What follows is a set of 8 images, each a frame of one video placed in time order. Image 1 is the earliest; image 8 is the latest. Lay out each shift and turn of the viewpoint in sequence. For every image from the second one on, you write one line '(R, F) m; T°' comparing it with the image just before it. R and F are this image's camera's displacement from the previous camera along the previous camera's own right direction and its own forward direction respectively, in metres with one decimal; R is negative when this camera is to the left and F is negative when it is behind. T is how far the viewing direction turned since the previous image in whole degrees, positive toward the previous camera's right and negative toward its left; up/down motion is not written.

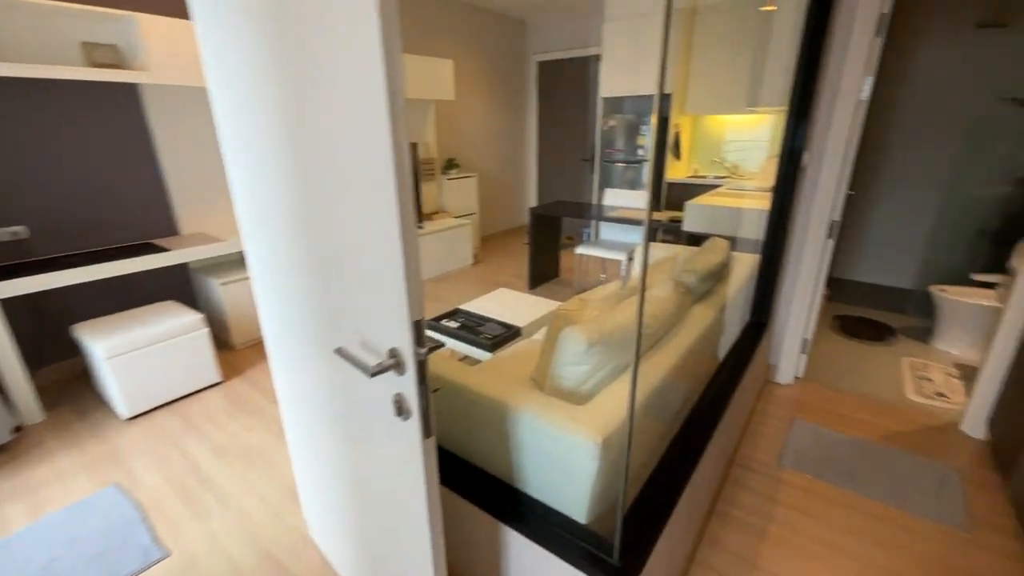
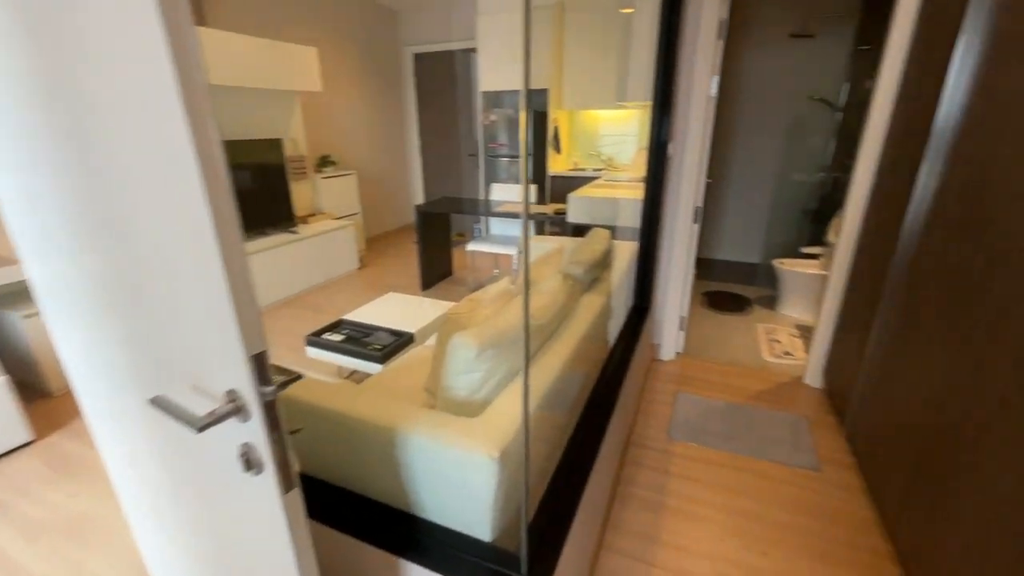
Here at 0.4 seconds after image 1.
(0.0, +0.1) m; +13°
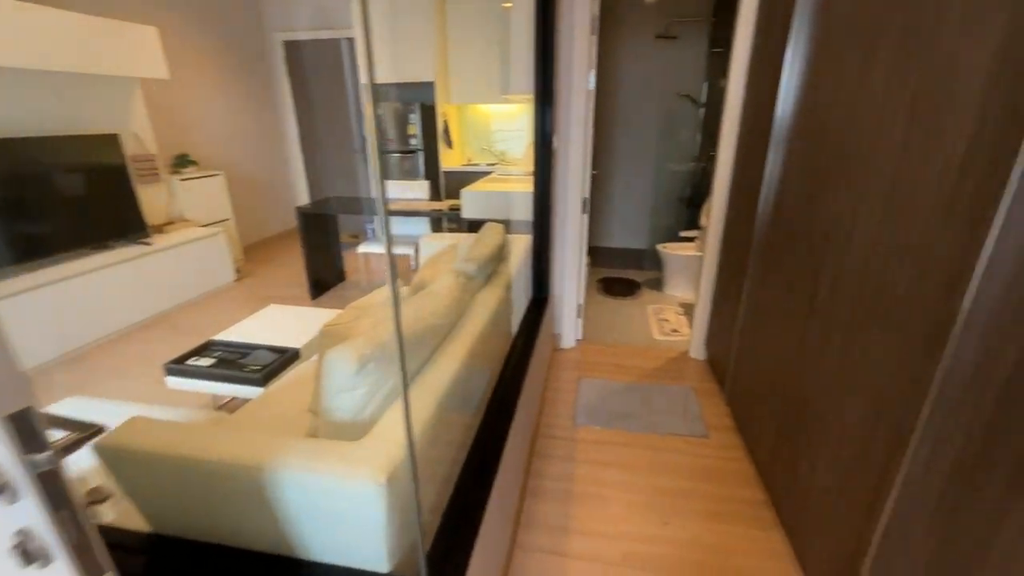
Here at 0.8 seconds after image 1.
(+0.1, +0.1) m; +12°
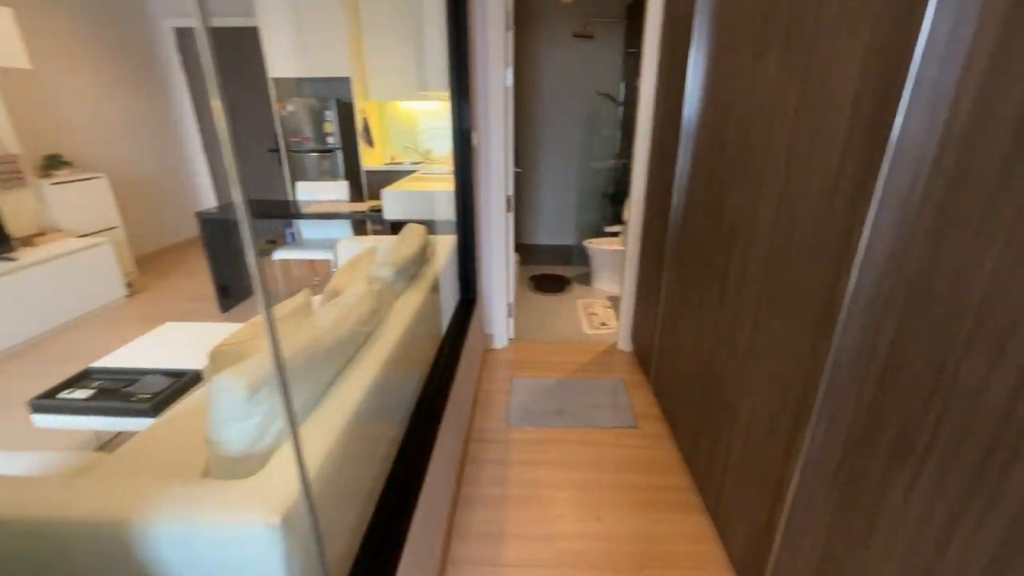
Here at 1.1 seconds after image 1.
(+0.1, 0.0) m; +8°
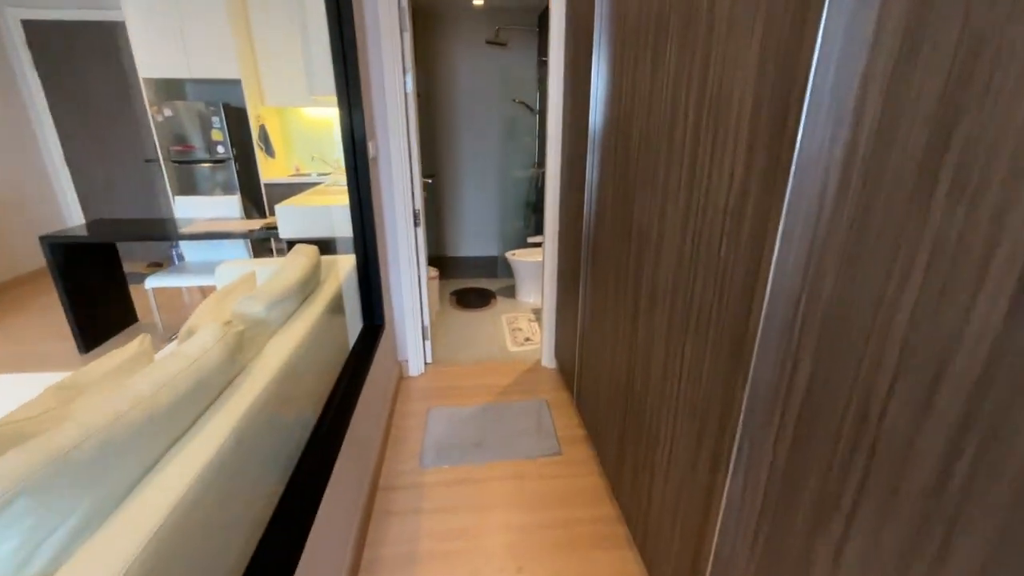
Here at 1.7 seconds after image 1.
(+0.1, +0.2) m; +8°
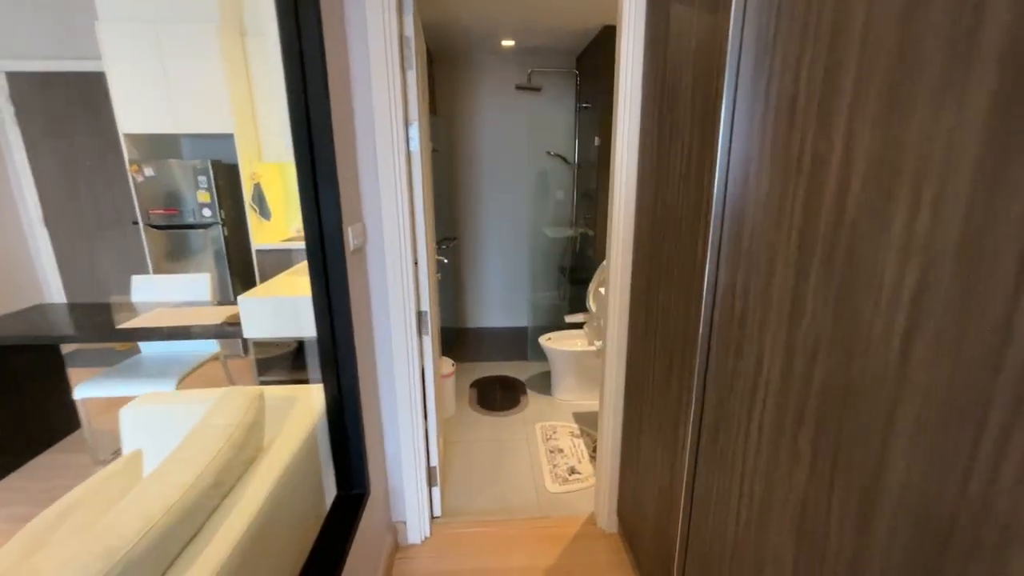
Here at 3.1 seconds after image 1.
(-0.1, +0.7) m; -3°
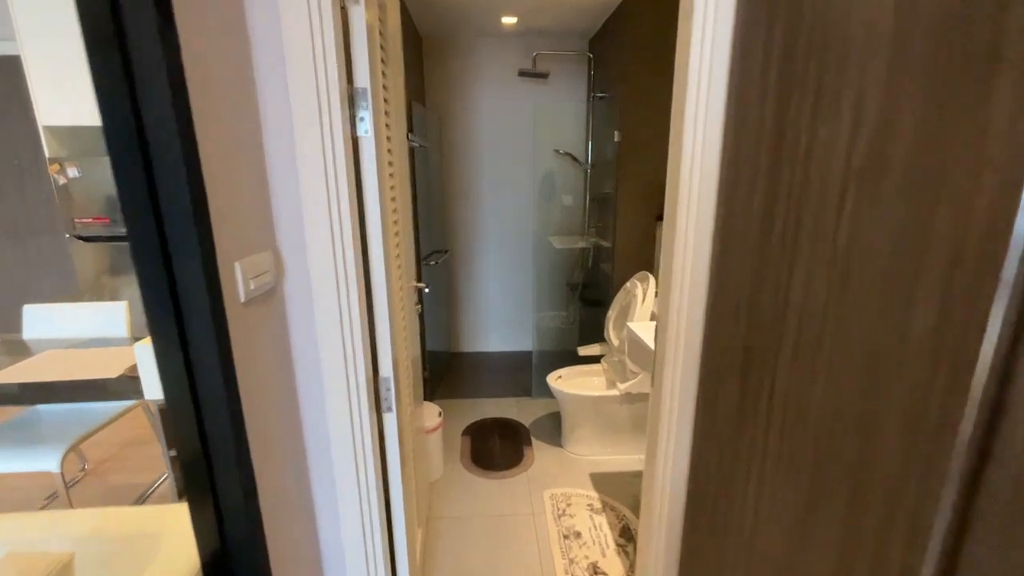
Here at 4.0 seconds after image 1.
(0.0, +0.6) m; 0°
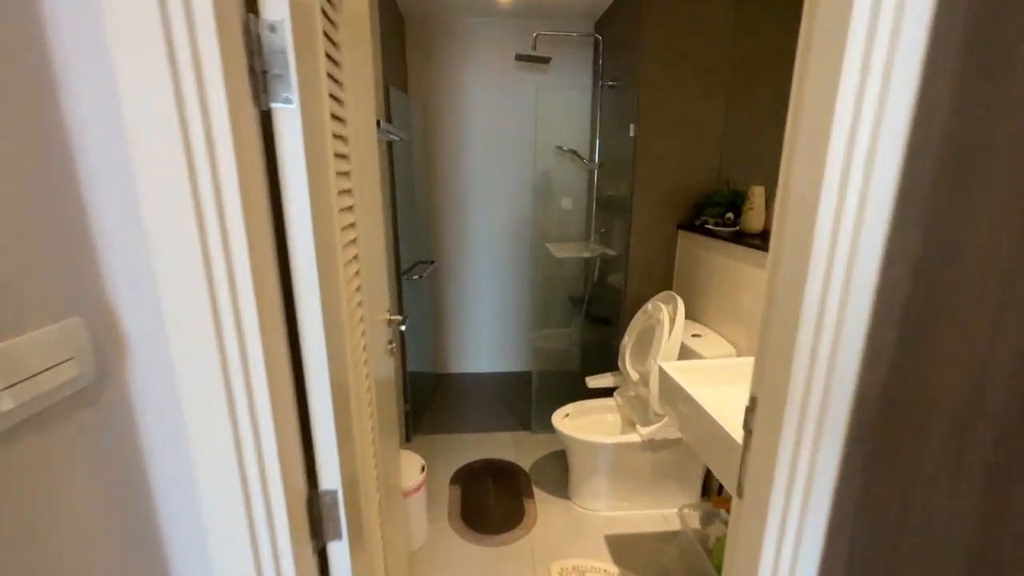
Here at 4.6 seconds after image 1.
(0.0, +0.4) m; +1°
